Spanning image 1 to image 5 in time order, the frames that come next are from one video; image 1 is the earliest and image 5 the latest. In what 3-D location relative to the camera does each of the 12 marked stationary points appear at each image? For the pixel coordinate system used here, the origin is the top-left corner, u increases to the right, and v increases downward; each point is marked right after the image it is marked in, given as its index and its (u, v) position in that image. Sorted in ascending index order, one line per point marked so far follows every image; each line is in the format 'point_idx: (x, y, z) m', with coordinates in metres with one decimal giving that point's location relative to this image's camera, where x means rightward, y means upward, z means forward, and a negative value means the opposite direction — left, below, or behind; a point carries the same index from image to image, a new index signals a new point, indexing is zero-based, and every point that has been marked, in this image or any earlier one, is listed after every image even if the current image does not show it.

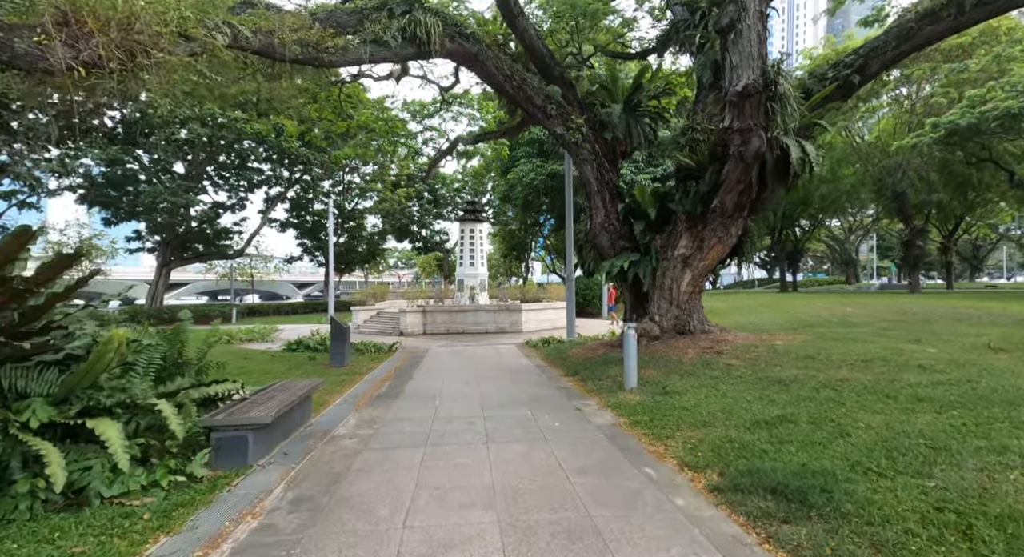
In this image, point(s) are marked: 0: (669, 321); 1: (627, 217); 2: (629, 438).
0: (+3.0, -0.8, +9.5) m
1: (+2.3, +1.2, +9.9) m
2: (+1.1, -1.5, +4.7) m
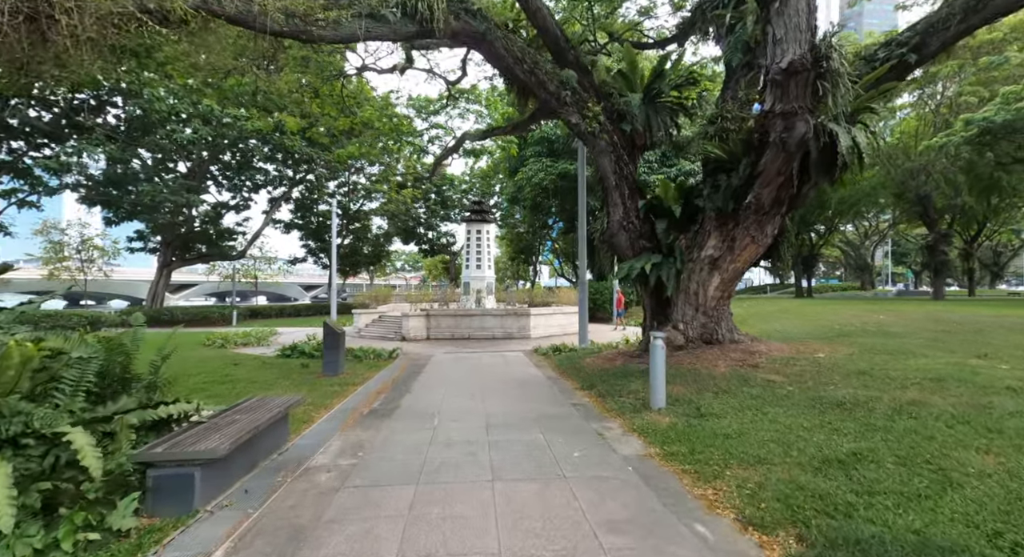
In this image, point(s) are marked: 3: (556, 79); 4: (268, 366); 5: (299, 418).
0: (+3.2, -0.9, +8.6) m
1: (+2.5, +1.2, +9.1) m
2: (+1.2, -1.5, +3.9) m
3: (+0.8, +3.5, +8.8) m
4: (-5.1, -1.8, +10.4) m
5: (-2.6, -1.7, +6.0) m
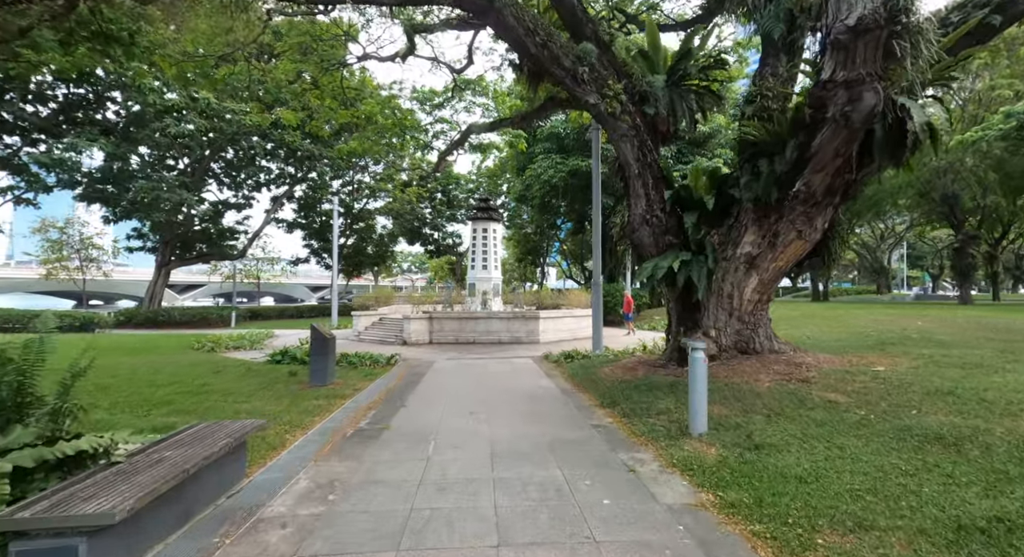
0: (+3.3, -0.9, +7.6) m
1: (+2.6, +1.1, +8.0) m
2: (+1.3, -1.5, +2.9) m
3: (+0.9, +3.5, +7.8) m
4: (-5.0, -1.8, +9.5) m
5: (-2.5, -1.7, +5.1) m
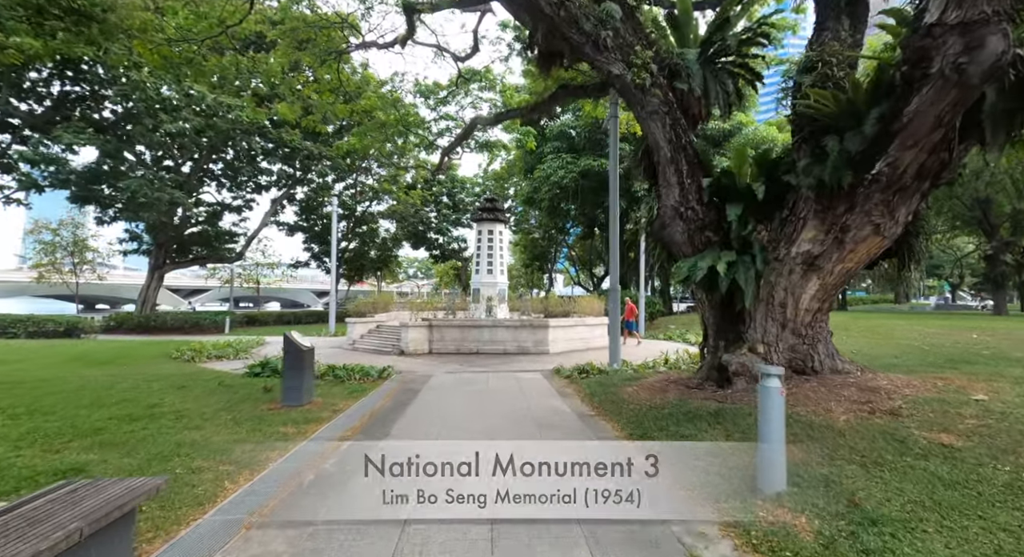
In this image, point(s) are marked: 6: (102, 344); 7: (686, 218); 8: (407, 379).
0: (+3.4, -0.9, +6.3) m
1: (+2.7, +1.1, +6.8) m
2: (+1.3, -1.5, +1.6) m
3: (+1.1, +3.5, +6.6) m
4: (-4.8, -1.8, +8.3) m
5: (-2.4, -1.6, +3.8) m
6: (-13.3, -2.1, +16.1) m
7: (+2.3, +0.8, +6.7) m
8: (-2.2, -2.1, +10.4) m
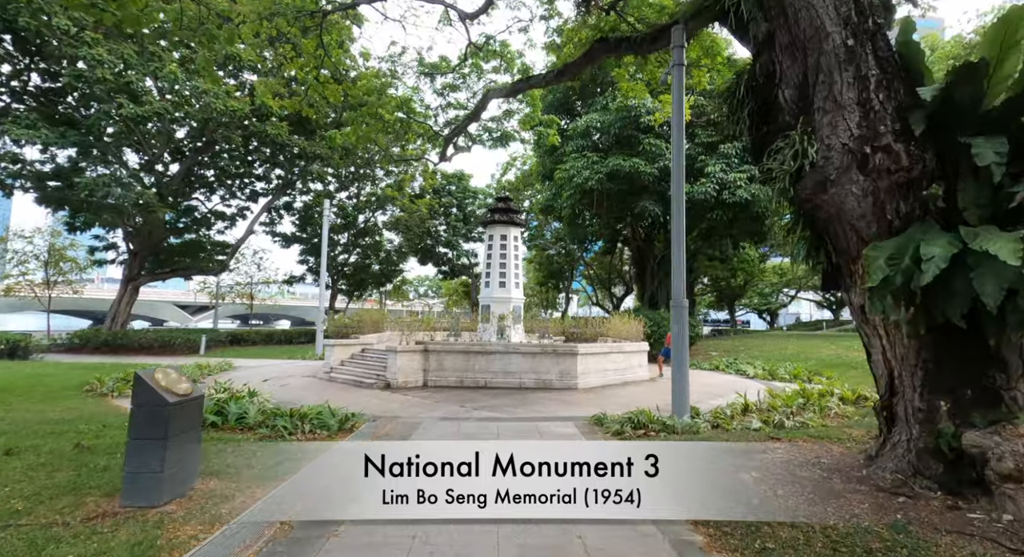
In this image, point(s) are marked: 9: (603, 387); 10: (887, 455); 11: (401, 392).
0: (+3.6, -0.9, +2.9) m
1: (+3.0, +1.1, +3.6) m
2: (+1.4, -1.3, -1.7) m
3: (+1.3, +3.5, +3.5) m
4: (-4.6, -1.8, +5.1) m
5: (-2.3, -1.5, +0.6) m
6: (-12.8, -2.3, +13.2) m
7: (+2.6, +0.8, +3.4) m
8: (-1.9, -2.2, +7.2) m
9: (+2.2, -2.6, +12.0) m
10: (+3.0, -1.4, +4.0) m
11: (-2.4, -2.5, +10.9) m
